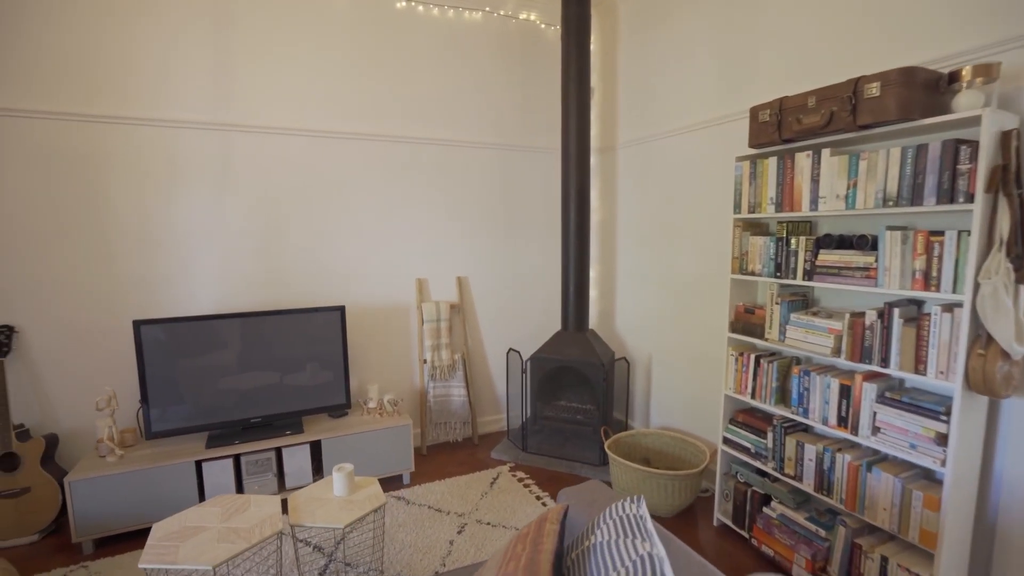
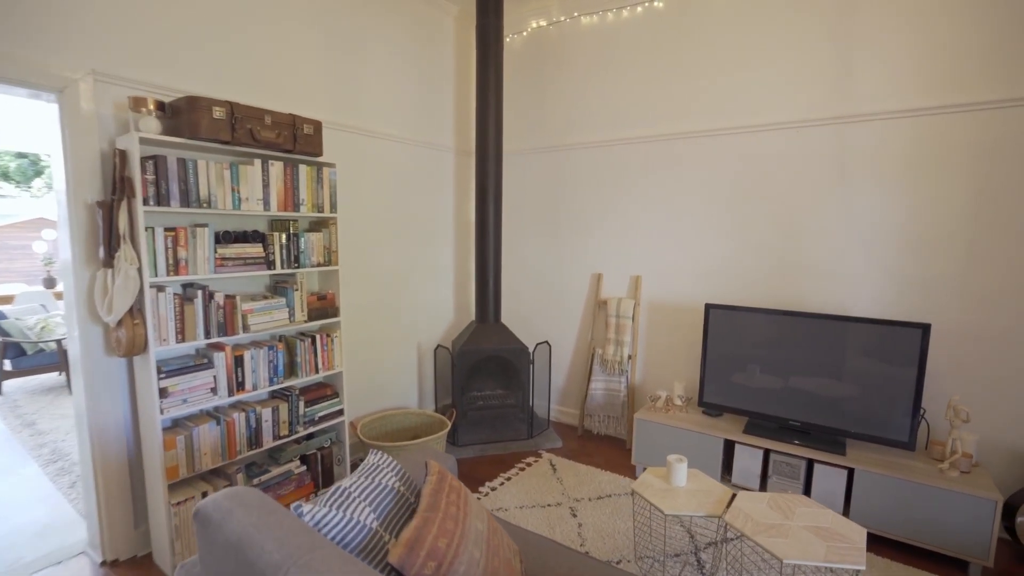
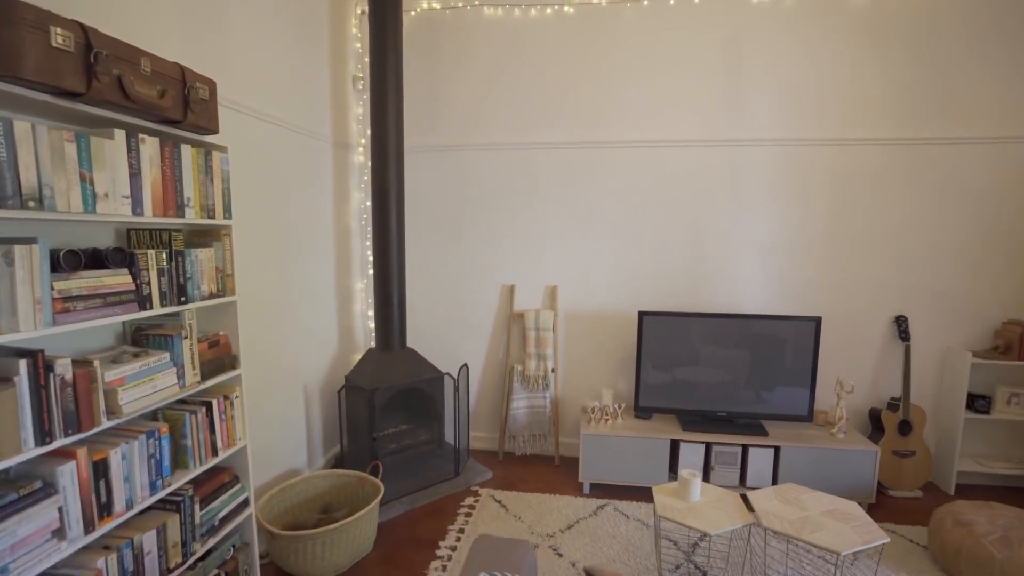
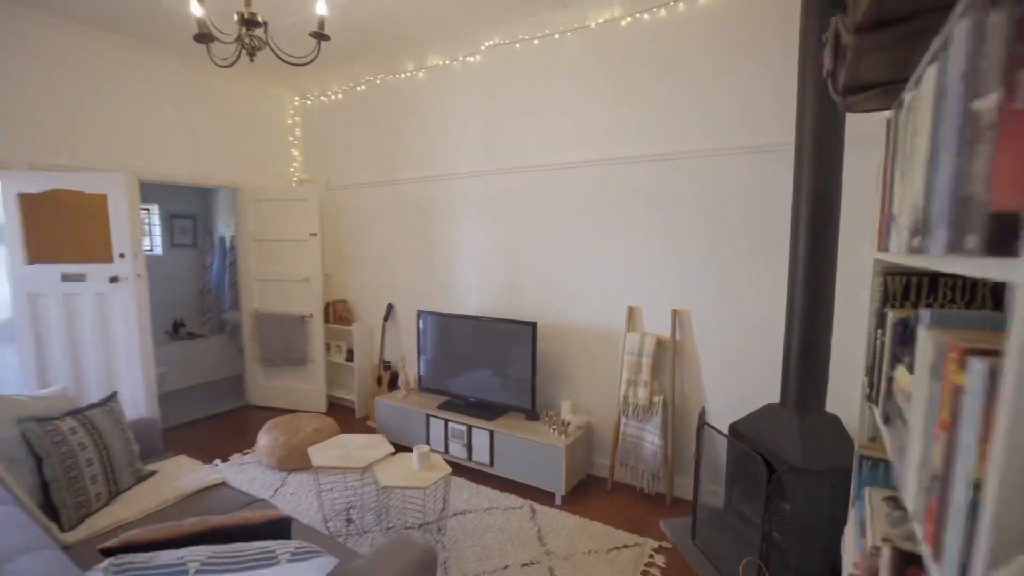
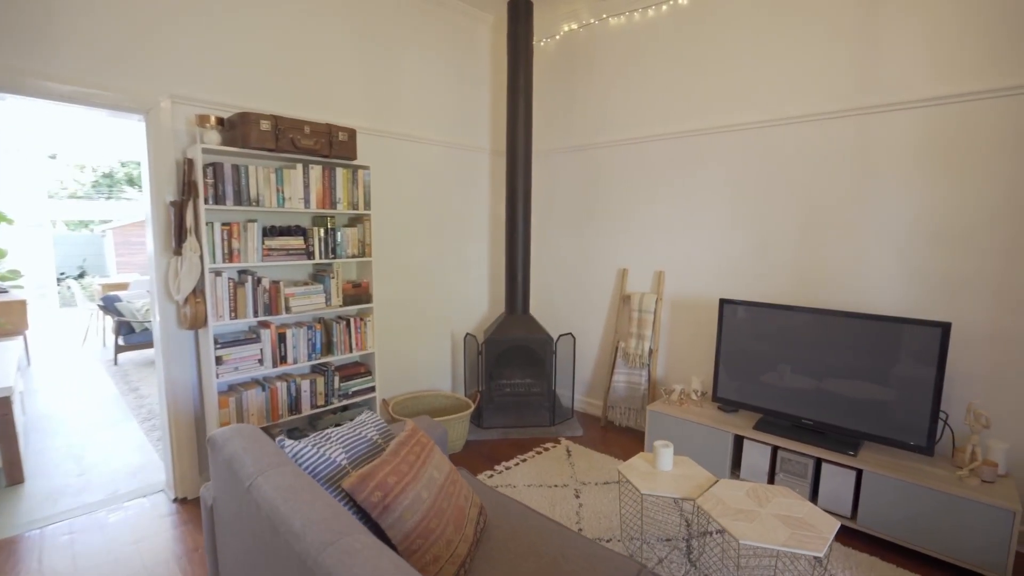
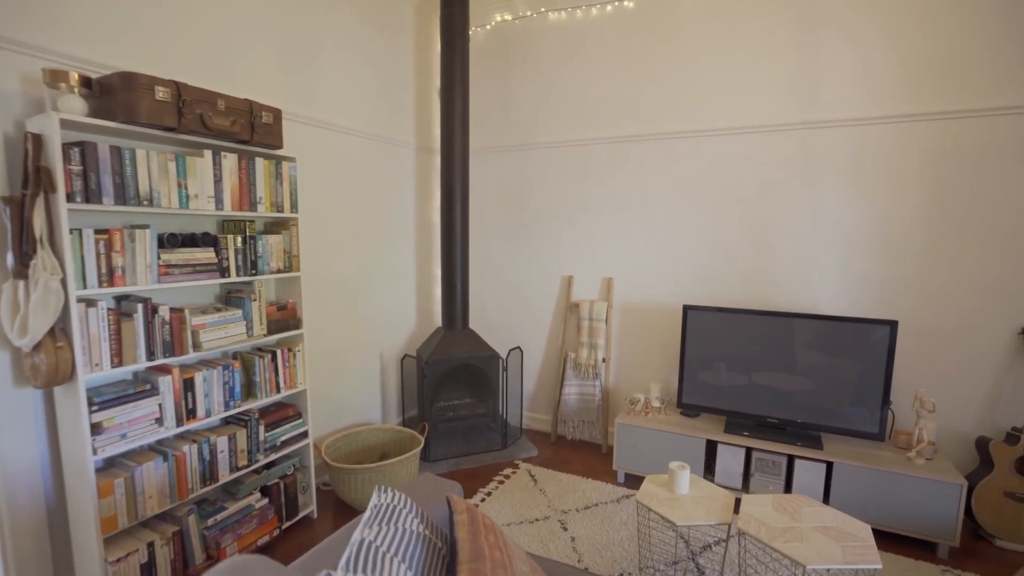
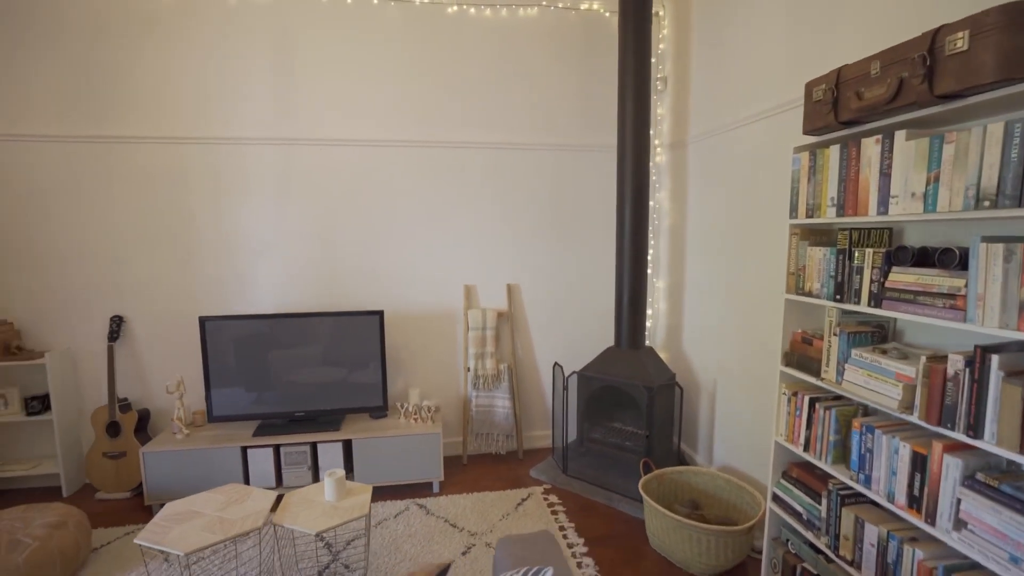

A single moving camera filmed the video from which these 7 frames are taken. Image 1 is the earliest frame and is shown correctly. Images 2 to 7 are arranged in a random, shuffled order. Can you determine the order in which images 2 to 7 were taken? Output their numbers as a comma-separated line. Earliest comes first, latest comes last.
7, 4, 5, 2, 6, 3
